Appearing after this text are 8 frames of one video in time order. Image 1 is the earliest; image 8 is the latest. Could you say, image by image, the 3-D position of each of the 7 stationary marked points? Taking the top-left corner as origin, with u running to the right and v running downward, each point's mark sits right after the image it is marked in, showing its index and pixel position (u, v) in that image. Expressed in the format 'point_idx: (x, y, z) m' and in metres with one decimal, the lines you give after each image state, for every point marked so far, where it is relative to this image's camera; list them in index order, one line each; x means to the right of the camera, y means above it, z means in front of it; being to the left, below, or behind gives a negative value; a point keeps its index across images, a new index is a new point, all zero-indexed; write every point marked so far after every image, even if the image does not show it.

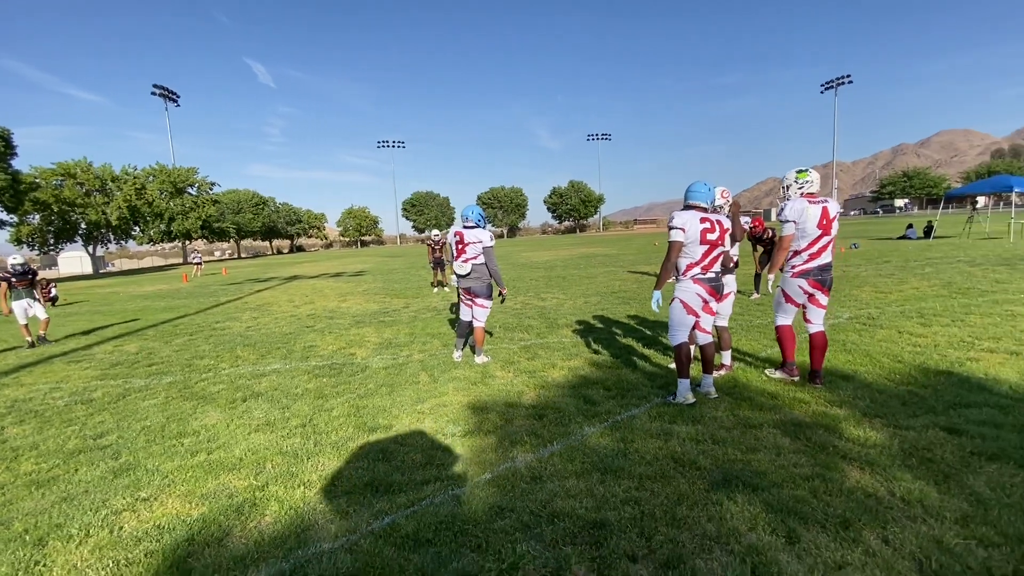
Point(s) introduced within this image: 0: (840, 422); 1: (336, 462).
0: (+2.6, -1.1, +3.9) m
1: (-1.4, -1.3, +3.8) m
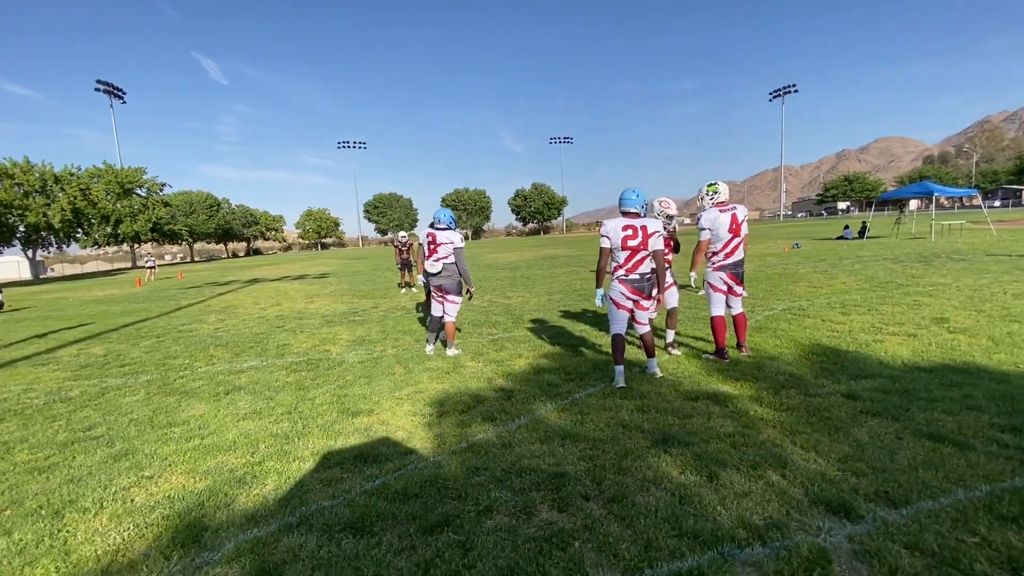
0: (+2.3, -1.0, +4.6) m
1: (-1.6, -1.3, +4.2) m
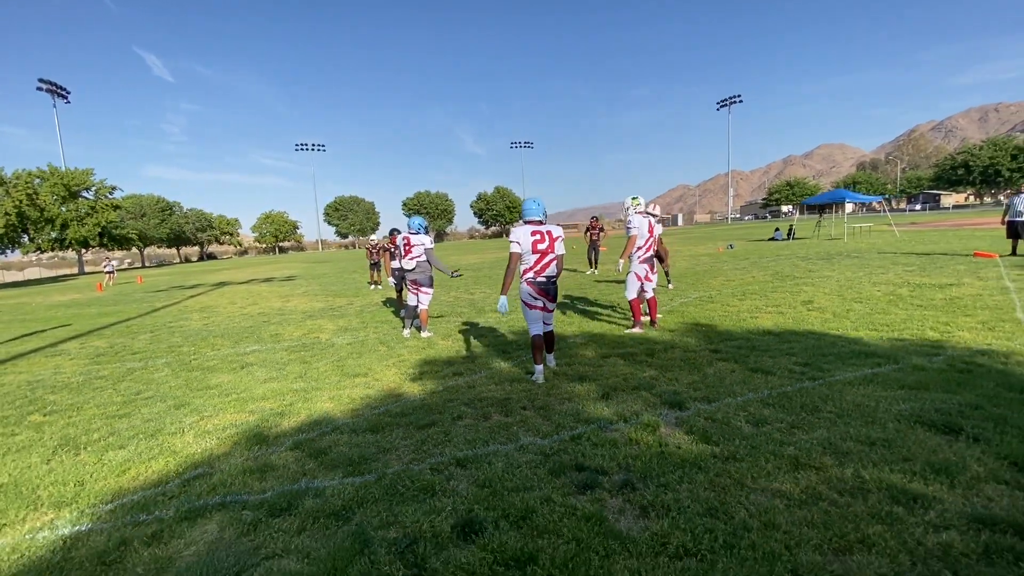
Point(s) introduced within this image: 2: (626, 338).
0: (+1.8, -0.8, +6.3) m
1: (-2.0, -1.2, +5.6) m
2: (+1.7, -0.7, +7.2) m
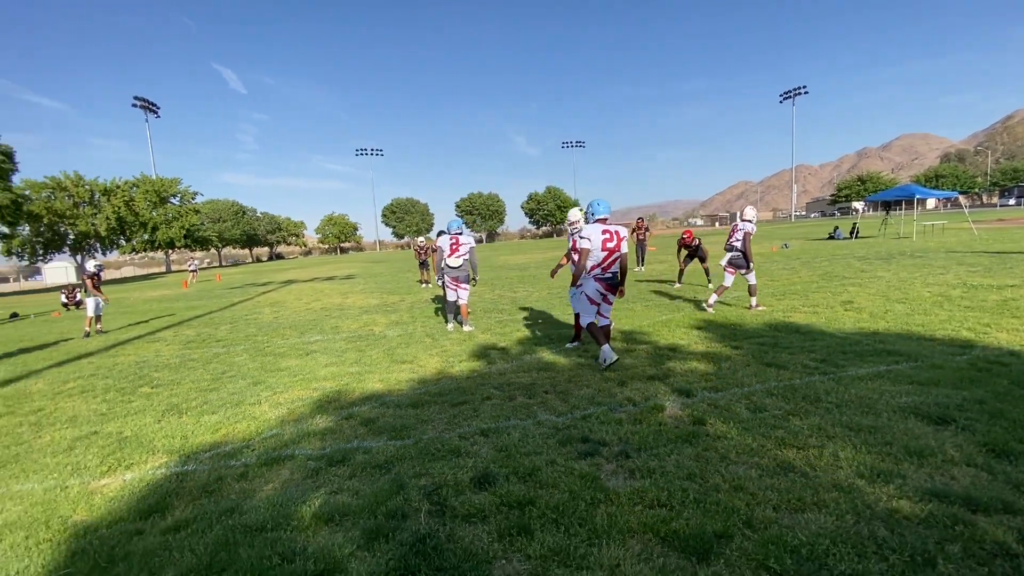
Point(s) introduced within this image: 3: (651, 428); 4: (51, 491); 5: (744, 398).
0: (+2.3, -0.8, +6.6) m
1: (-1.7, -1.1, +6.3) m
2: (+2.2, -0.7, +7.6) m
3: (+1.2, -1.2, +4.0) m
4: (-3.5, -1.5, +3.6) m
5: (+2.2, -1.0, +4.5) m
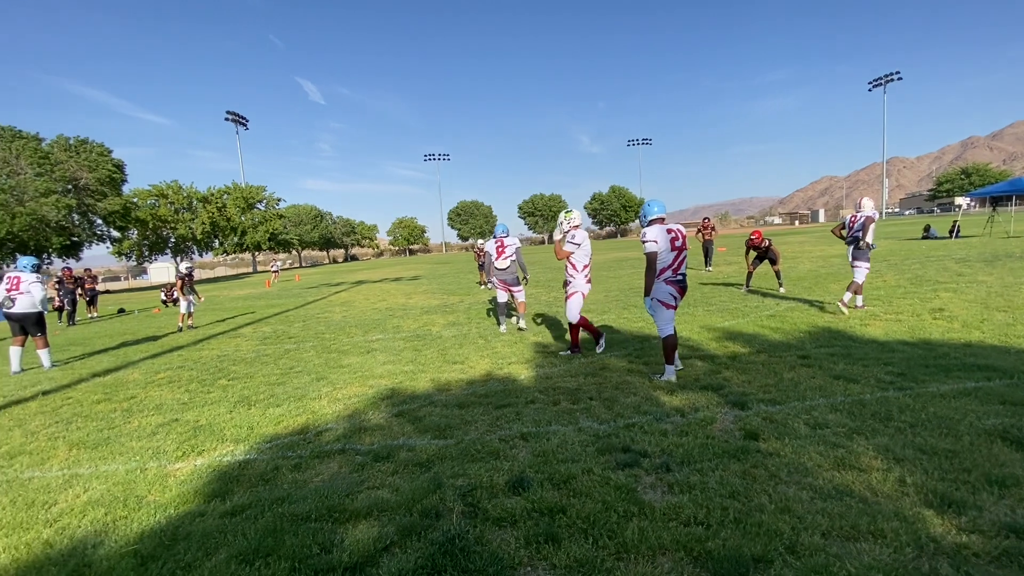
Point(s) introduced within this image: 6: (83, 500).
0: (+2.9, -0.9, +6.3) m
1: (-1.0, -1.2, +6.5) m
2: (+3.0, -0.8, +7.2) m
3: (+1.5, -1.2, +3.8) m
4: (-3.2, -1.5, +4.0) m
5: (+2.6, -1.1, +4.2) m
6: (-3.2, -1.6, +3.6) m
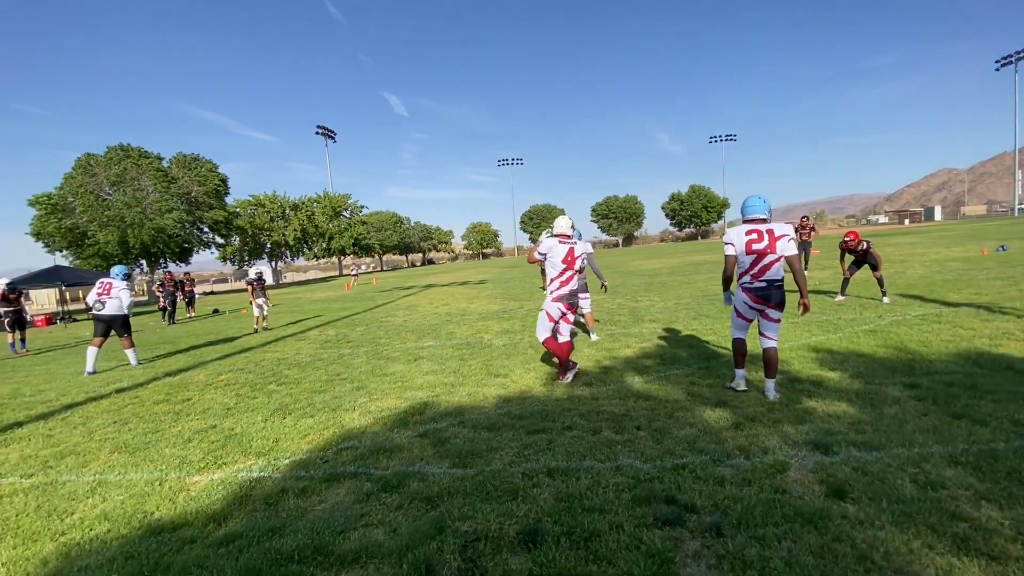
0: (+3.4, -1.0, +5.3) m
1: (-0.5, -1.3, +6.1) m
2: (+3.6, -0.9, +6.2) m
3: (+1.6, -1.3, +3.1) m
4: (-3.0, -1.6, +4.0) m
5: (+2.7, -1.2, +3.3) m
6: (-3.1, -1.7, +3.6) m
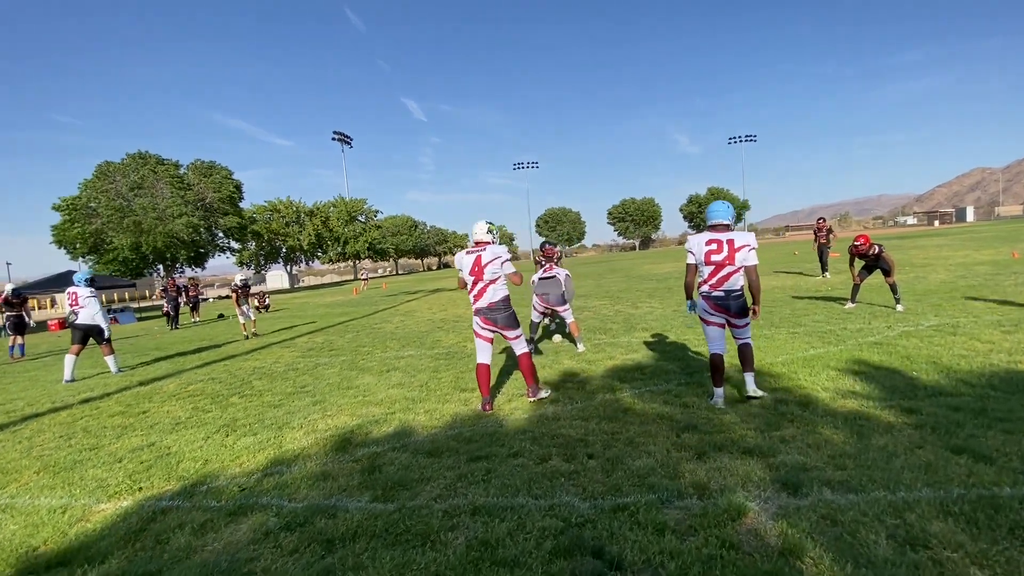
0: (+2.9, -1.1, +4.7) m
1: (-0.9, -1.4, +5.7) m
2: (+3.2, -1.0, +5.6) m
3: (+1.0, -1.4, +2.6) m
4: (-3.5, -1.7, +3.7) m
5: (+2.2, -1.3, +2.8) m
6: (-3.6, -1.8, +3.3) m
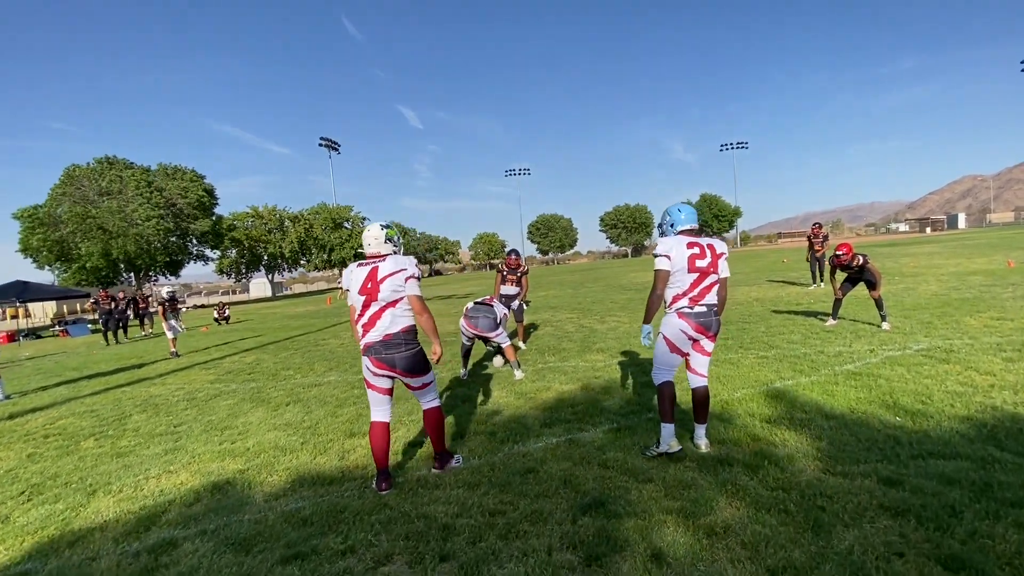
0: (+1.9, -1.3, +3.6) m
1: (-1.9, -1.6, +4.6) m
2: (+2.1, -1.3, +4.5) m
3: (0.0, -1.6, +1.5) m
4: (-4.5, -1.9, +2.5) m
5: (+1.2, -1.5, +1.7) m
6: (-4.6, -1.9, +2.1) m
